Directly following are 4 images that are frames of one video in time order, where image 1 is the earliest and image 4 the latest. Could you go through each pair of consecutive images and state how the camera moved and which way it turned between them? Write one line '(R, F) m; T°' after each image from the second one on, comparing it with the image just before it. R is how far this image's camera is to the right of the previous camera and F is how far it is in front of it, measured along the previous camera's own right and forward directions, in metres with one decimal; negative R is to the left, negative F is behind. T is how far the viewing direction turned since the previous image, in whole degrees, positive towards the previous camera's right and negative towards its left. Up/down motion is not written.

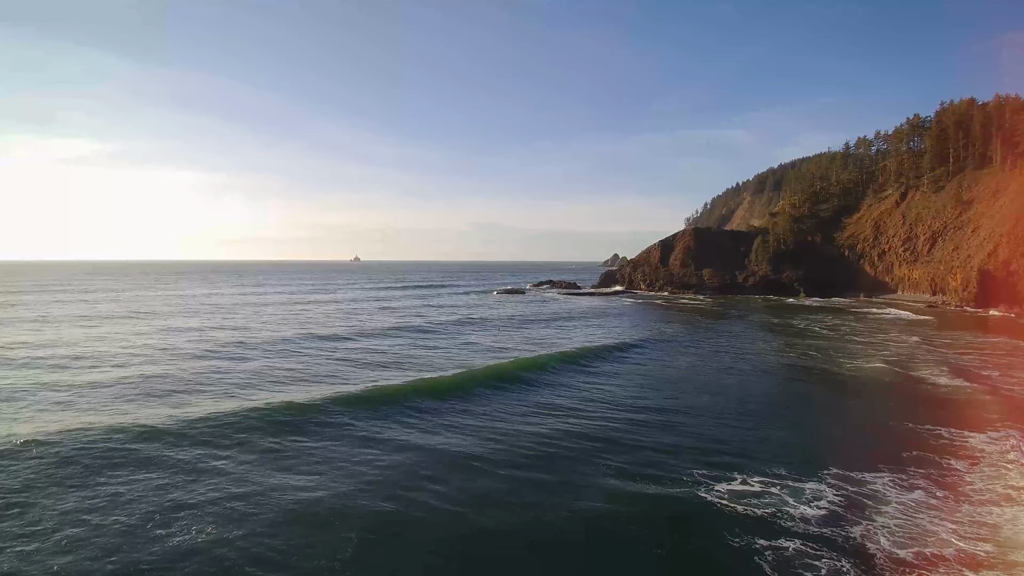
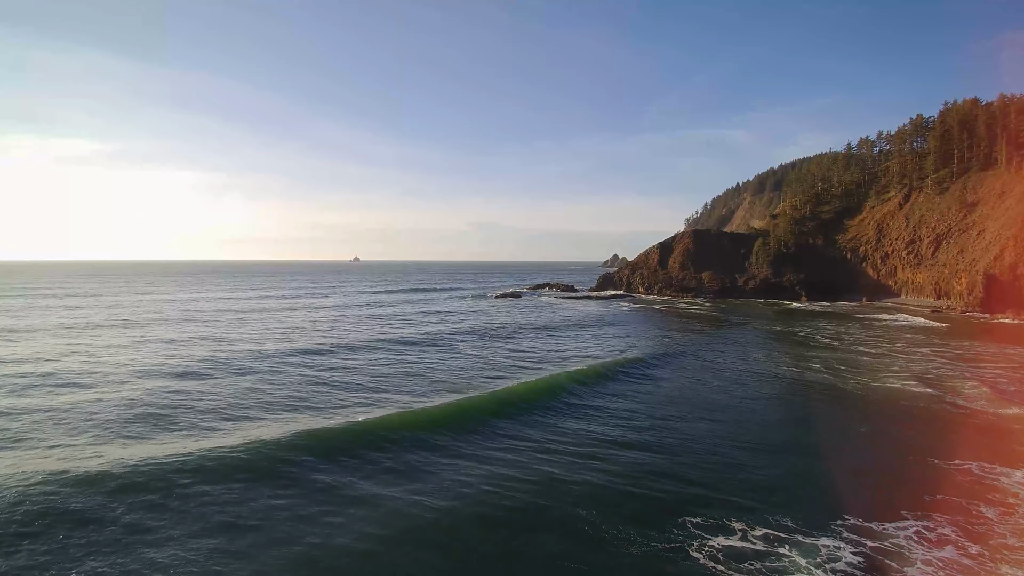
(+0.7, +1.4) m; 0°
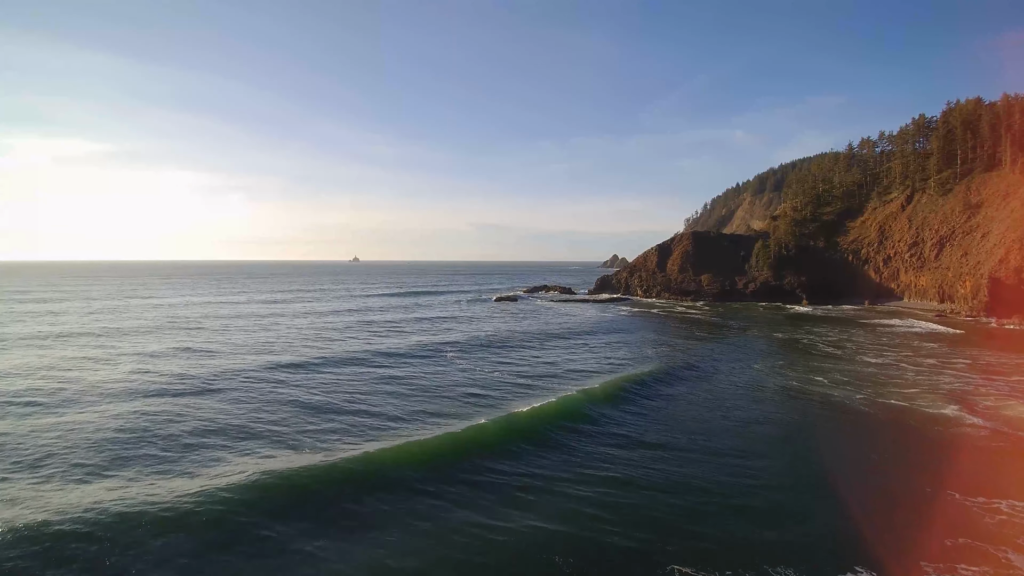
(+0.6, +1.2) m; 0°
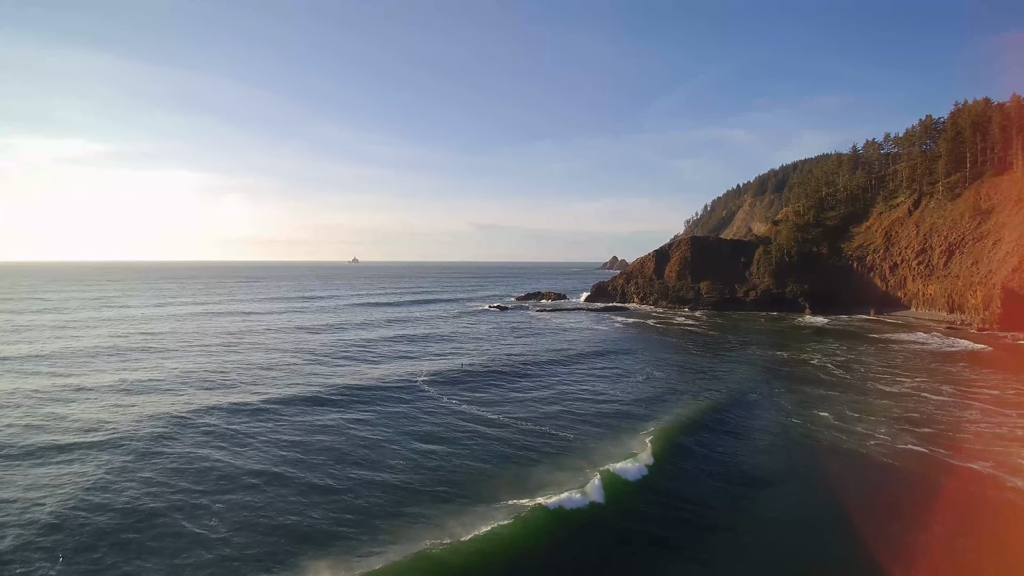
(+1.4, +2.8) m; 0°
